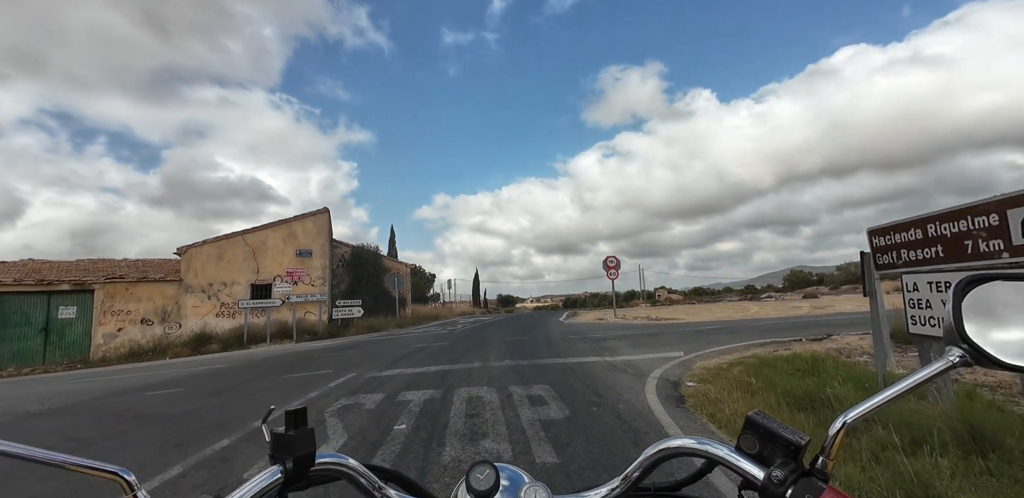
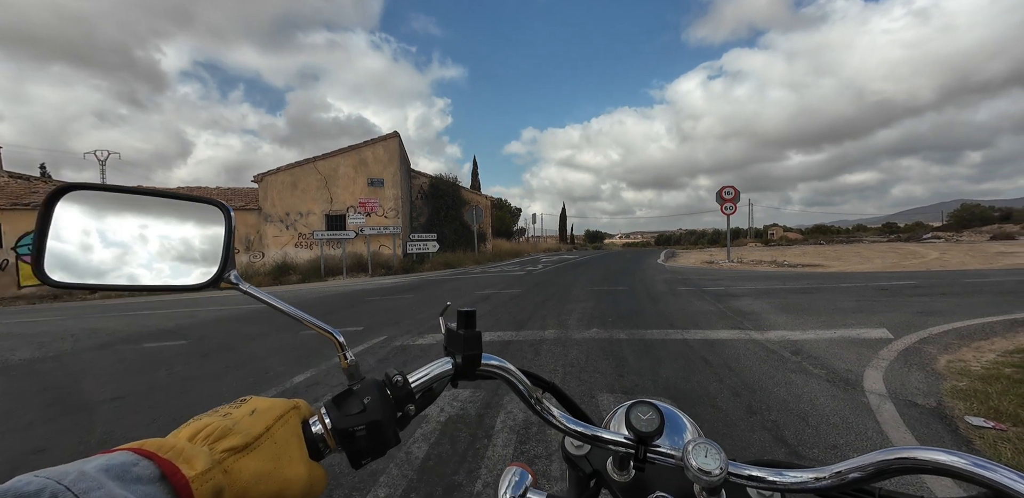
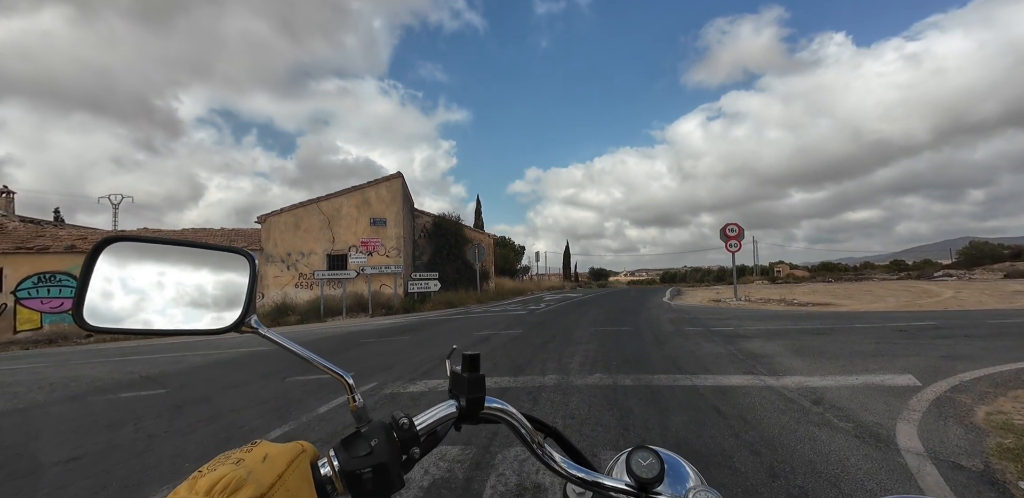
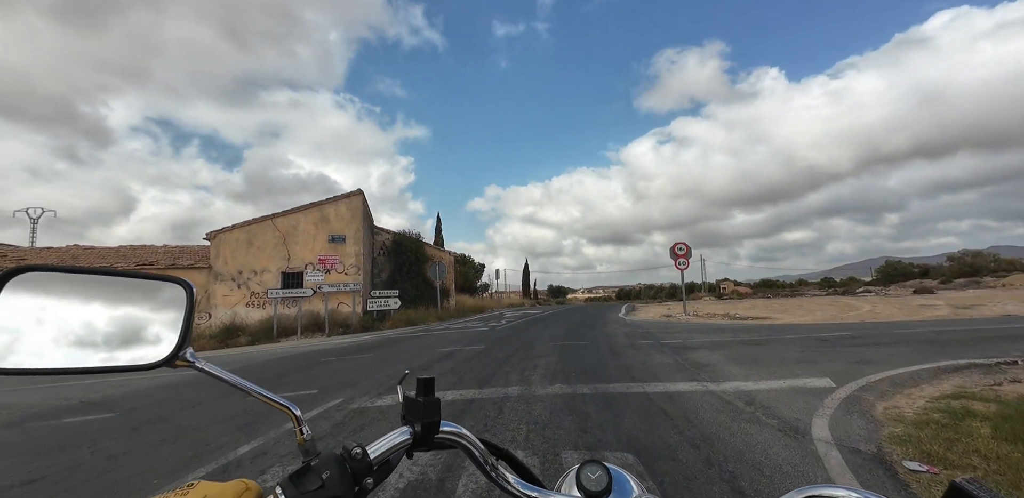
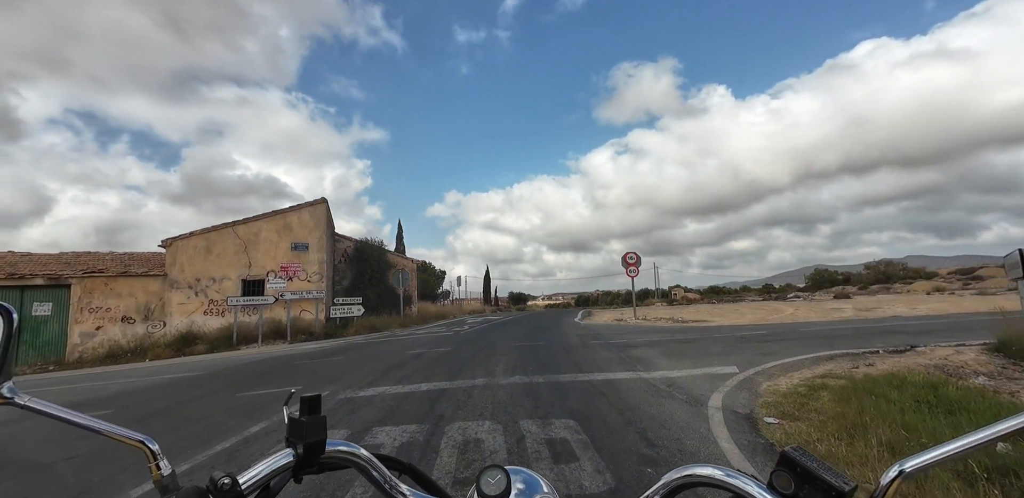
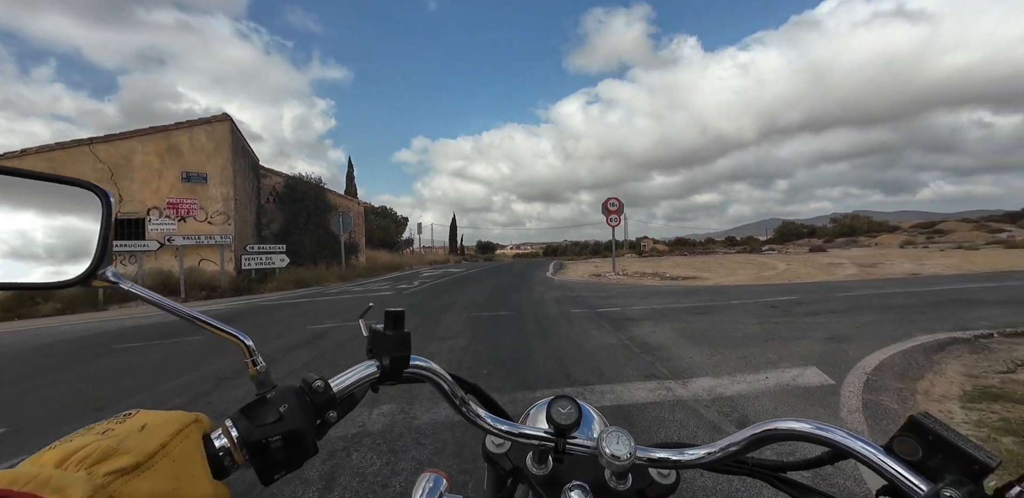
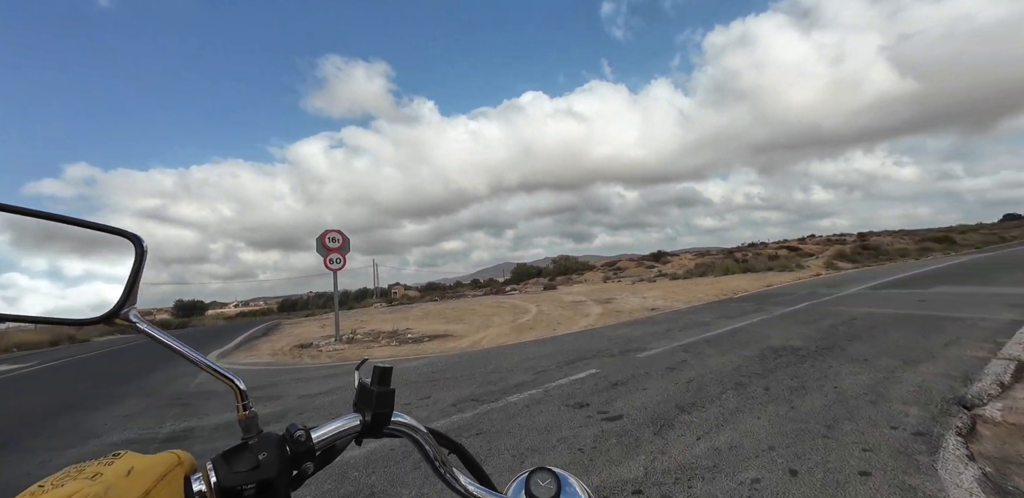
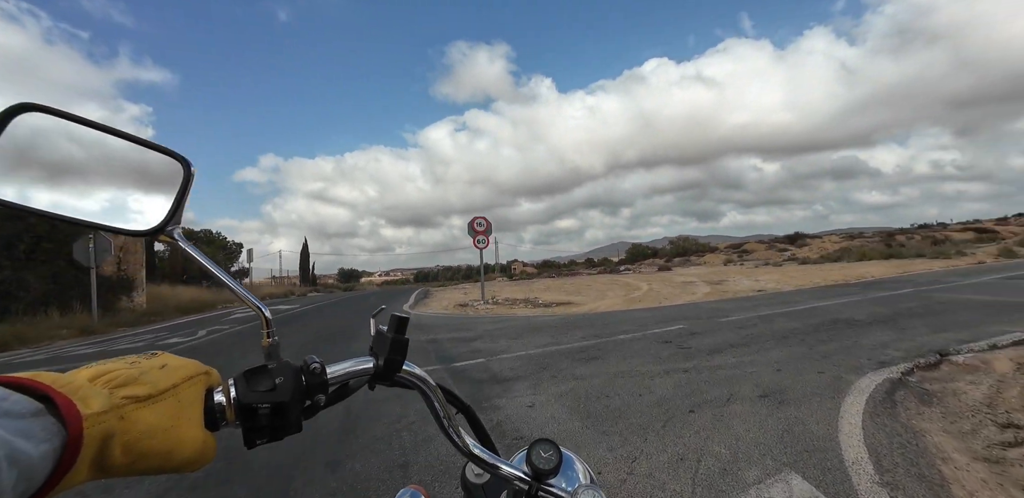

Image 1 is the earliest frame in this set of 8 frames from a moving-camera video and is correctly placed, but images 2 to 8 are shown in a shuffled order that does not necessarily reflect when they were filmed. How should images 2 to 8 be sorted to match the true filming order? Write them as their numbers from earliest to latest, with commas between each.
5, 4, 3, 2, 6, 8, 7
